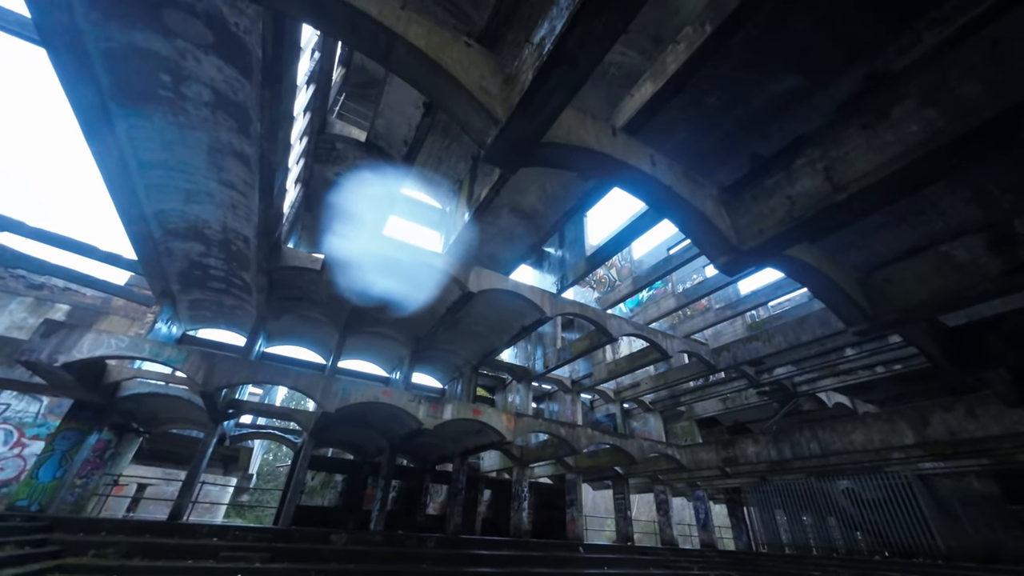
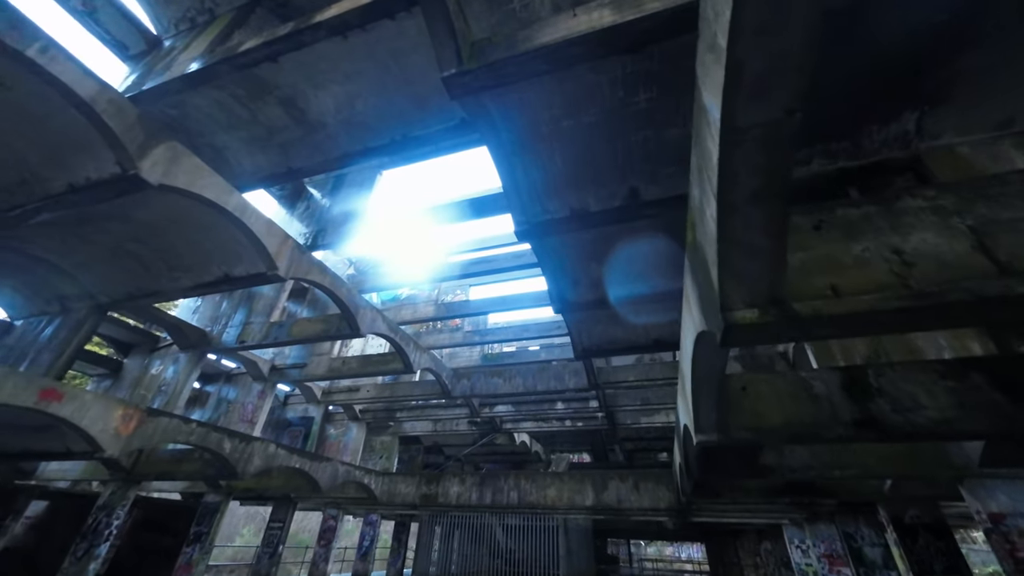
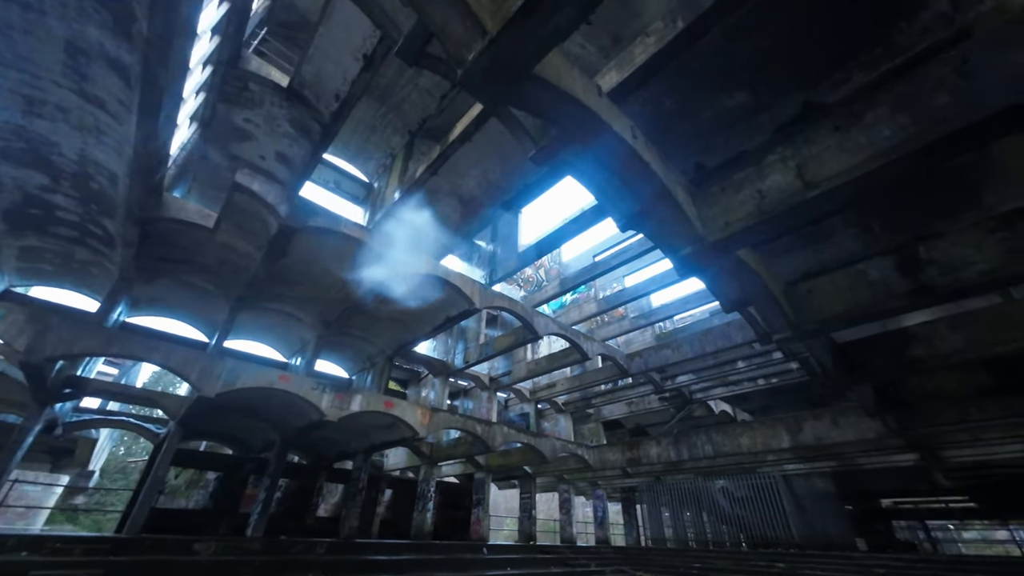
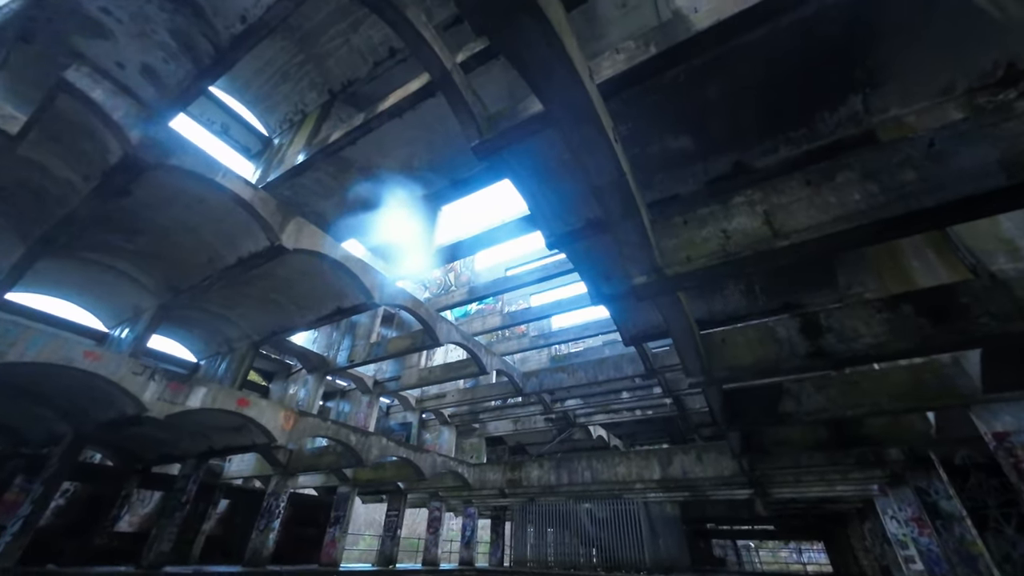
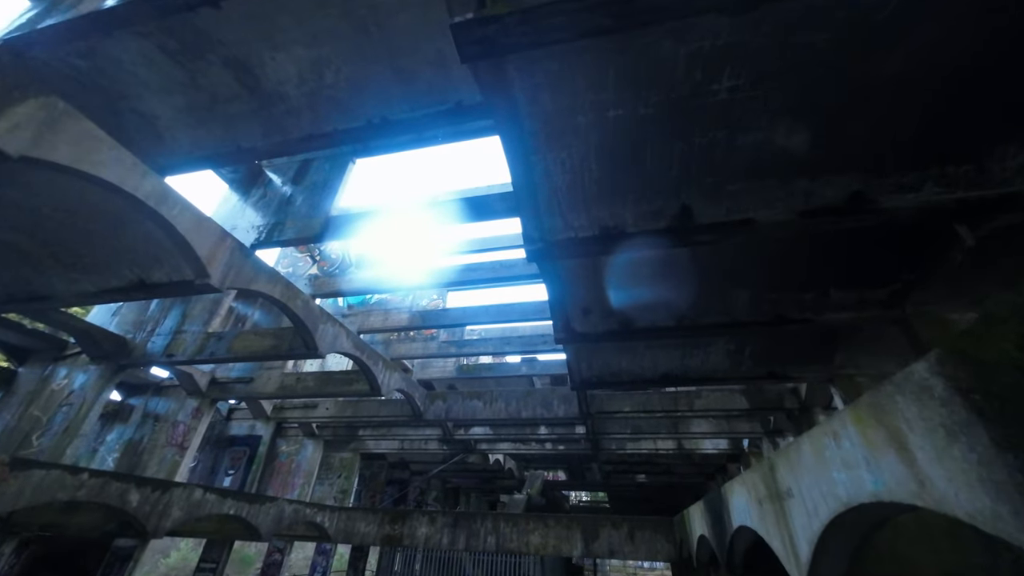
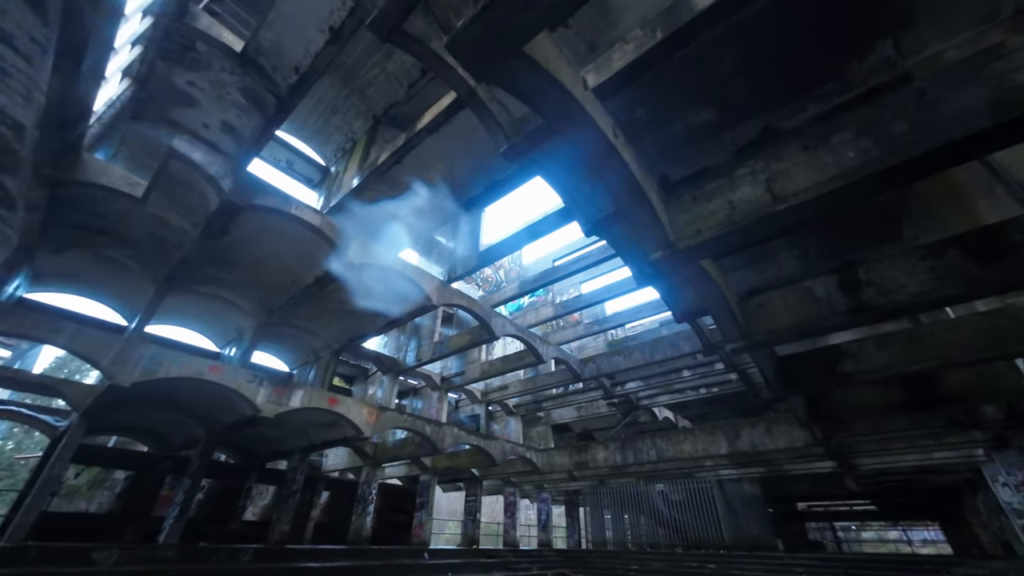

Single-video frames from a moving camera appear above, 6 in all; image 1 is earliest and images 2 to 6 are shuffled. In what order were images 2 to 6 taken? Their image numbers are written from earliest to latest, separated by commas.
3, 6, 4, 2, 5
